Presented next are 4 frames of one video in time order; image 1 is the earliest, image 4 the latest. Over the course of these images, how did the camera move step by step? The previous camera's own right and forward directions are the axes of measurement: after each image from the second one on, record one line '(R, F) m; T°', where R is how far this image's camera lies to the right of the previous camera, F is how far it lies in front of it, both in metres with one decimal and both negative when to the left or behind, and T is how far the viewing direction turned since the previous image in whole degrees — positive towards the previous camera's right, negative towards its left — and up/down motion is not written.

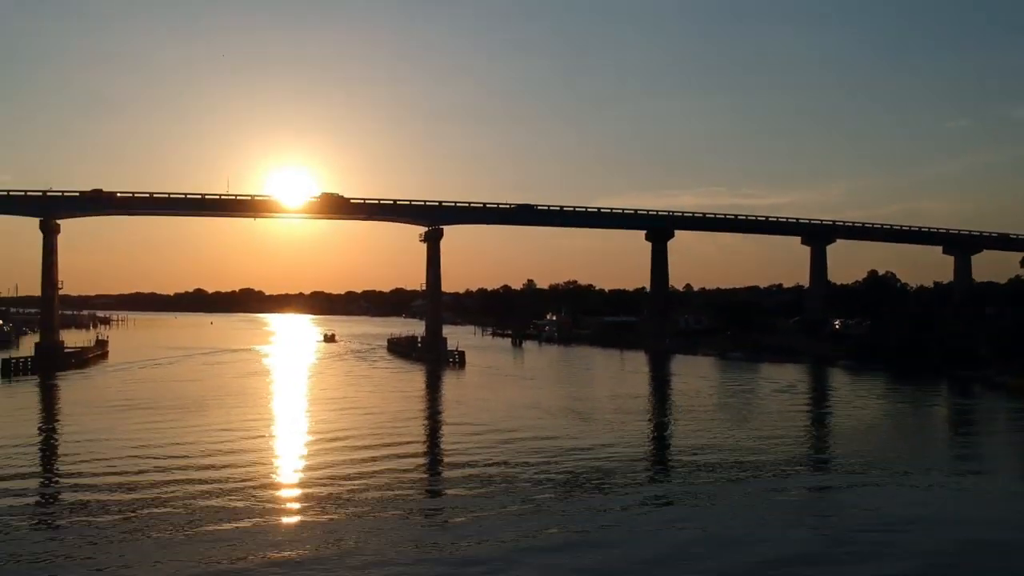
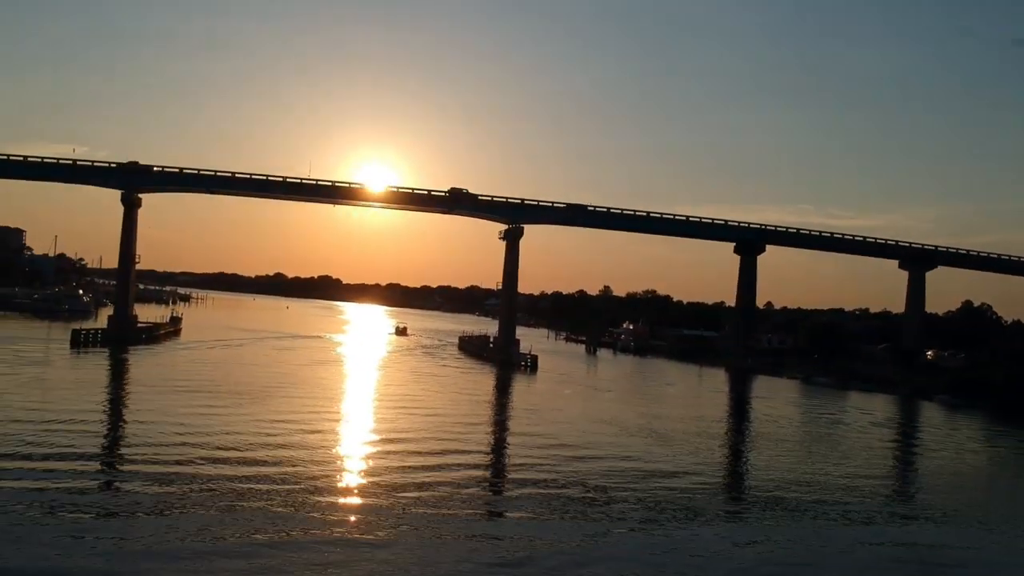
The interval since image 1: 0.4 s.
(-0.3, +2.0) m; -5°
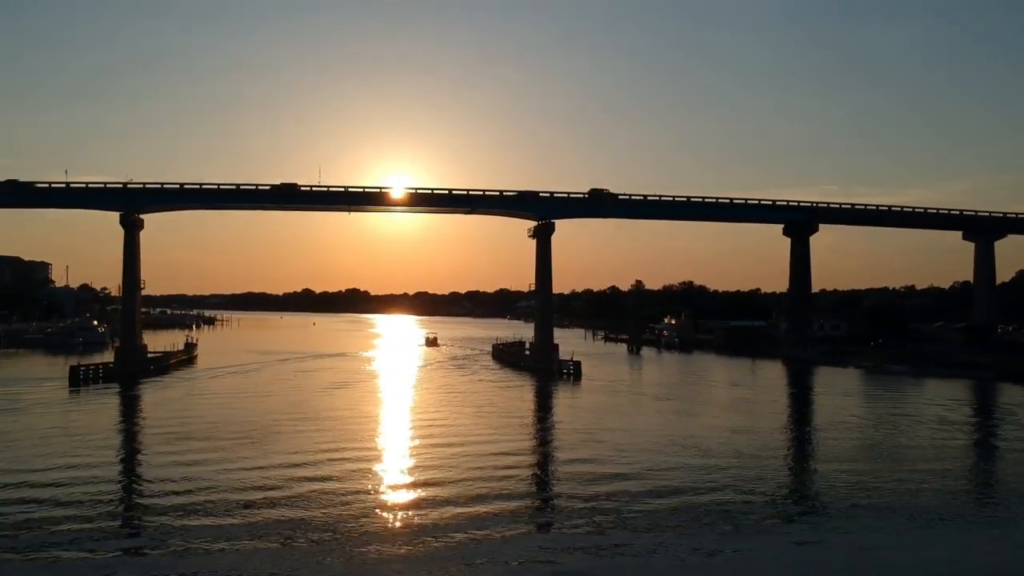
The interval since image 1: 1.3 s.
(-0.3, +3.9) m; -2°
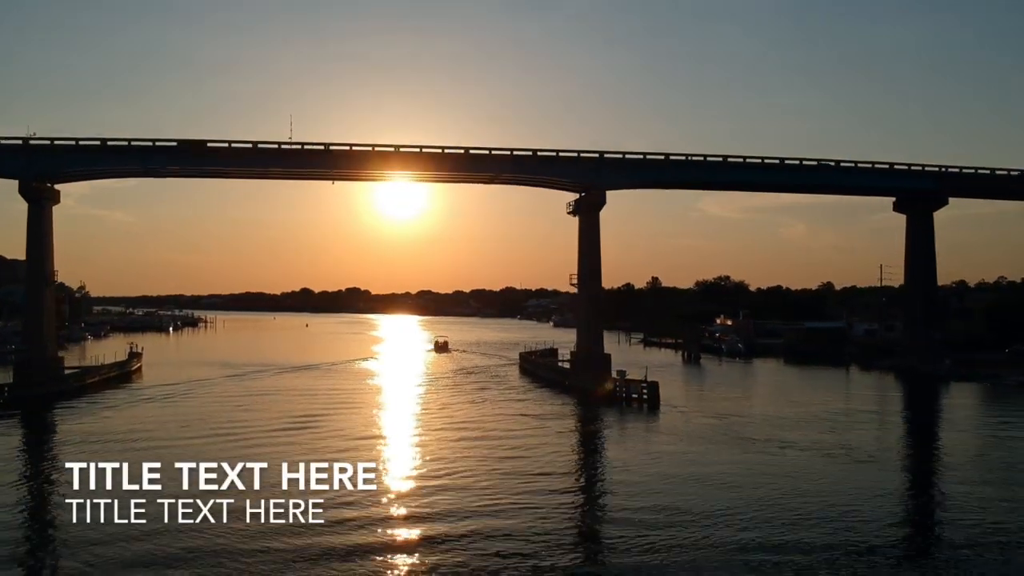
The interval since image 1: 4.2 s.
(-1.6, +11.5) m; 0°
